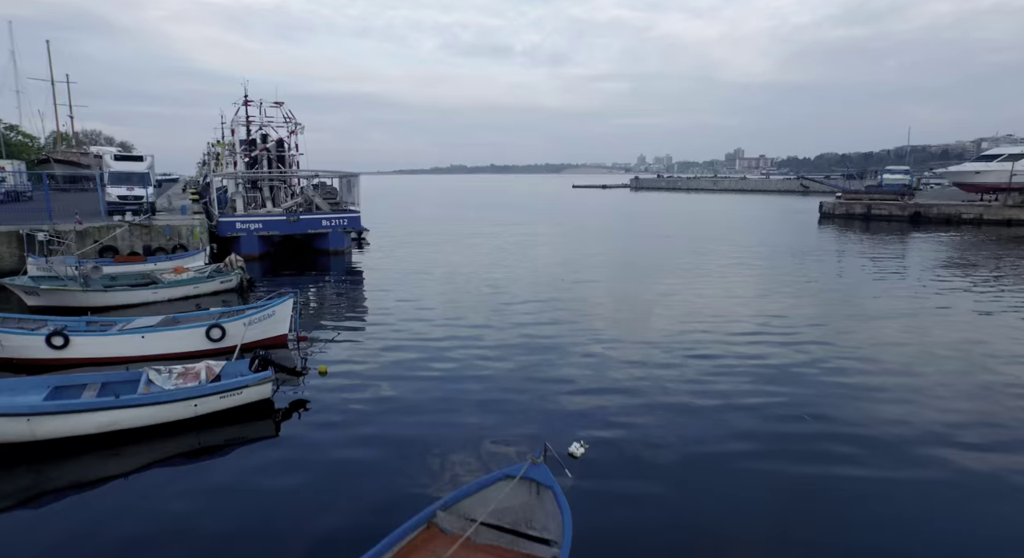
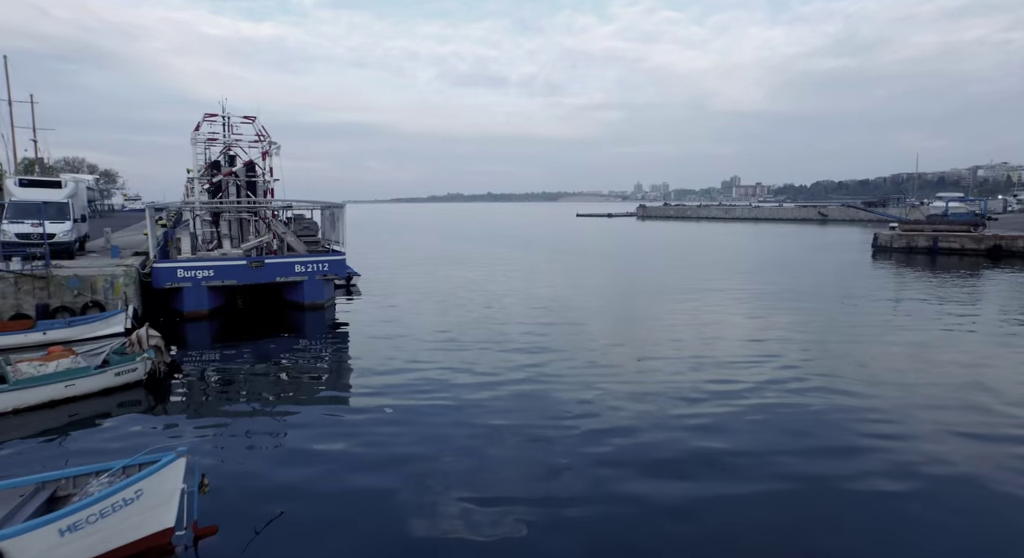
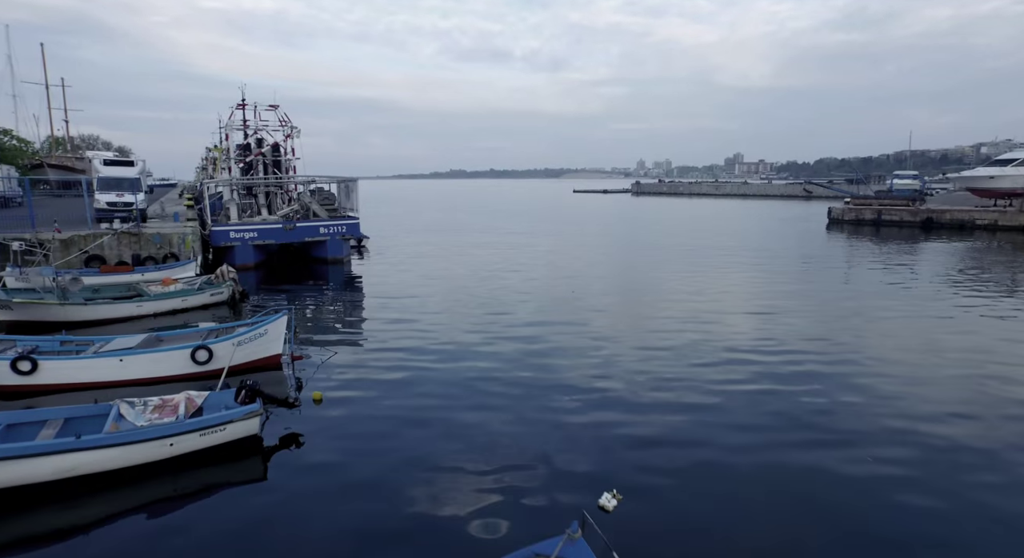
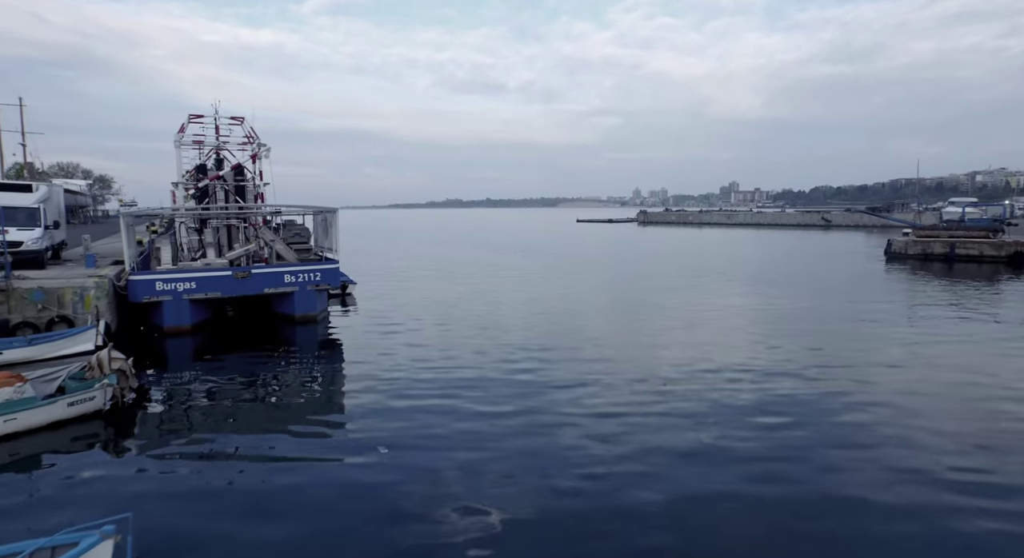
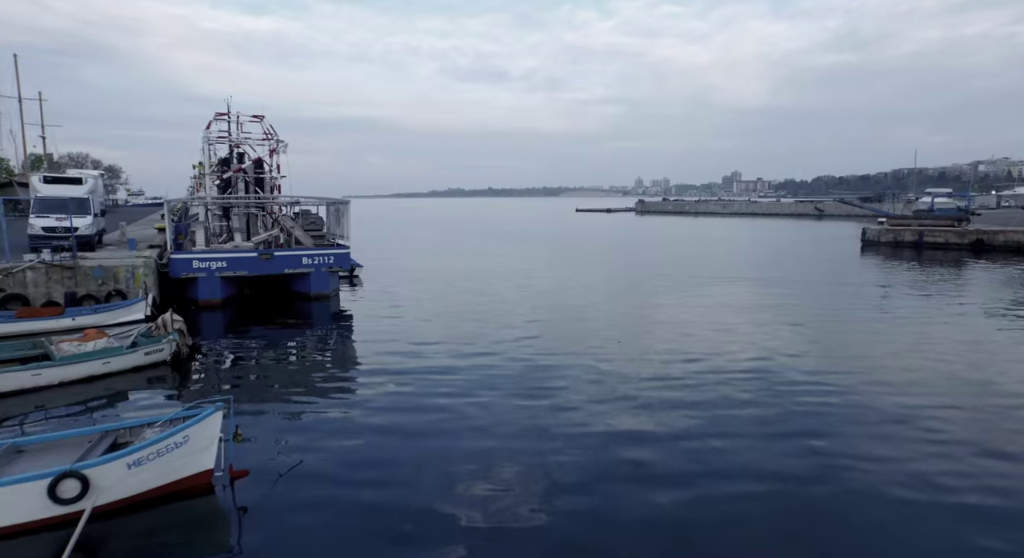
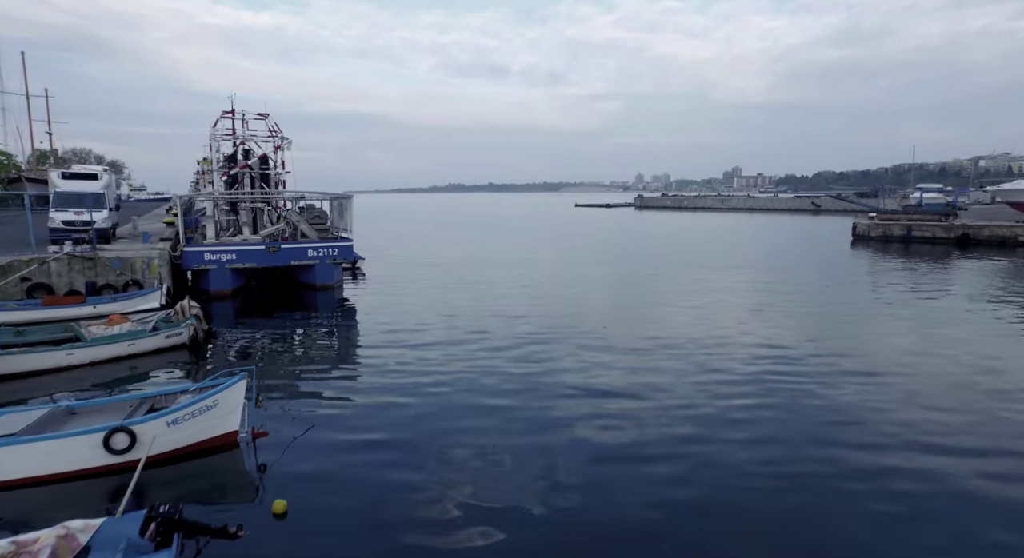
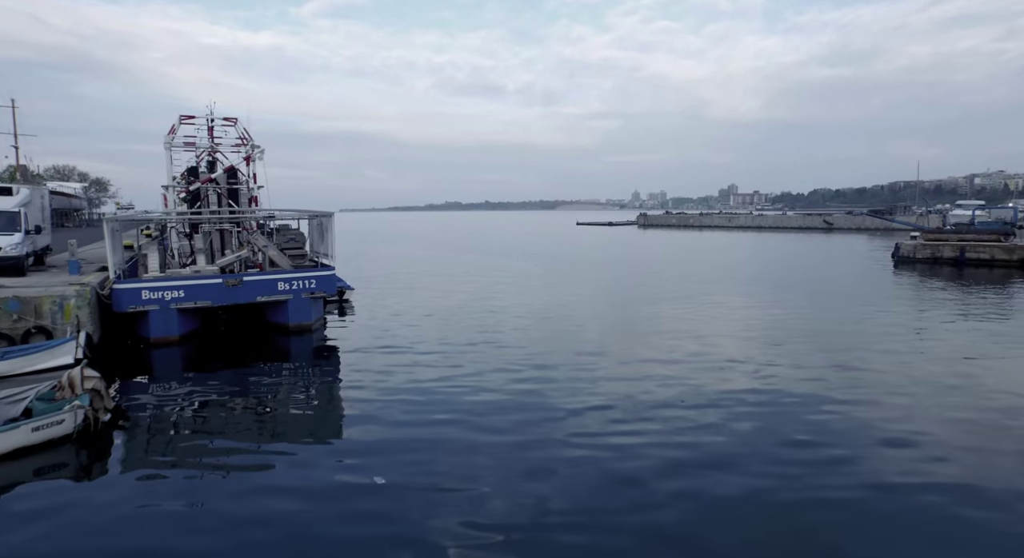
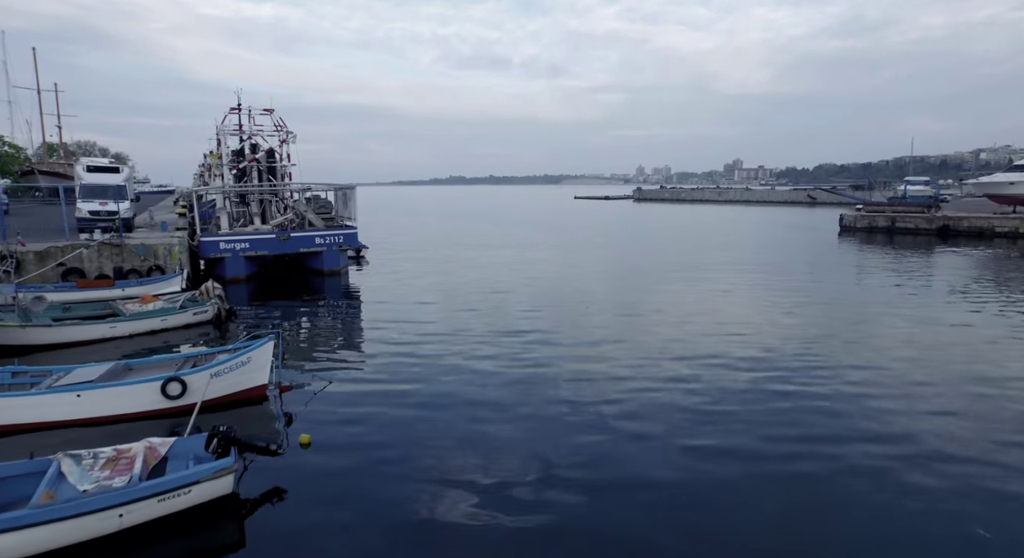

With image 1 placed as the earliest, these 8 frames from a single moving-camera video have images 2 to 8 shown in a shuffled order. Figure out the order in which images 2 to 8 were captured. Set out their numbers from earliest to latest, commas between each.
3, 8, 6, 5, 2, 4, 7
